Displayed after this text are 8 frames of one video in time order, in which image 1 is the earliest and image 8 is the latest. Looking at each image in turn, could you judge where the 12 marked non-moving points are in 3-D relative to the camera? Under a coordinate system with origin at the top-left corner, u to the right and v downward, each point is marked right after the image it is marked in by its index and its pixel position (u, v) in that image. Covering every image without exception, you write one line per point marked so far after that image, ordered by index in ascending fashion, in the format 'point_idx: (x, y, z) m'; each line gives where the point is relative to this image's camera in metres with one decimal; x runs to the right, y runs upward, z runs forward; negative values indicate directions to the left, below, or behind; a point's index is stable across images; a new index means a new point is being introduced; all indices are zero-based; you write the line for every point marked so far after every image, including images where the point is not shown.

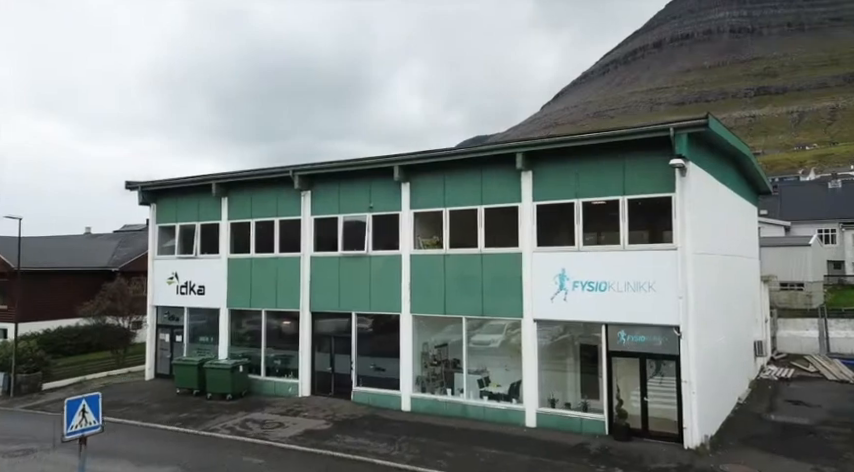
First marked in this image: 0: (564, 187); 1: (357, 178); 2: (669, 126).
0: (+3.1, +1.1, +15.4) m
1: (-1.9, +1.6, +18.5) m
2: (+4.9, +2.2, +13.7) m
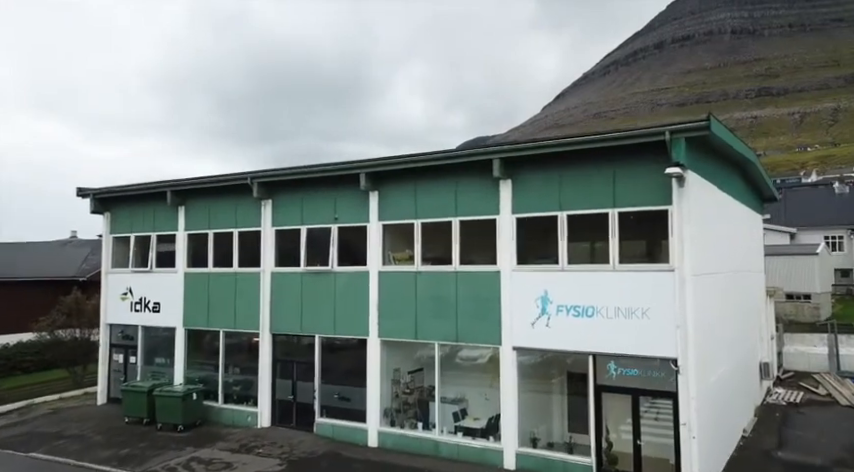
0: (+2.4, +0.8, +13.7) m
1: (-2.6, +1.2, +16.7) m
2: (+4.2, +1.8, +11.9) m
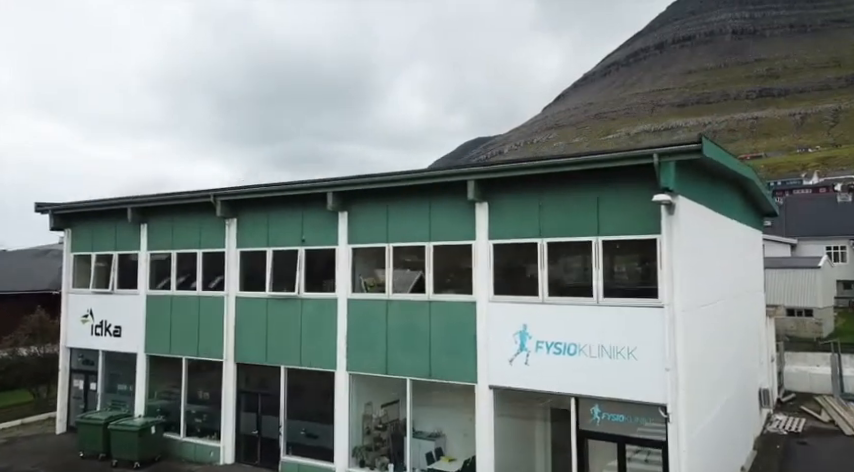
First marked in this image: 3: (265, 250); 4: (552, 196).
0: (+1.8, +0.3, +12.5) m
1: (-3.2, +0.7, +15.6) m
2: (+3.6, +1.3, +10.8) m
3: (-3.8, -0.3, +15.9) m
4: (+2.3, +0.7, +12.3) m
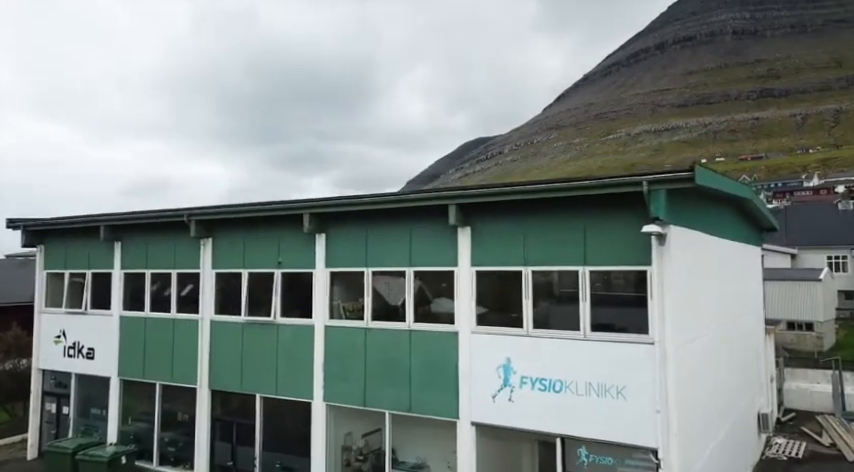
0: (+1.5, -0.2, +11.8) m
1: (-3.6, +0.2, +14.9) m
2: (+3.2, +0.8, +10.1) m
3: (-4.2, -0.8, +15.2) m
4: (+1.9, +0.3, +11.6) m
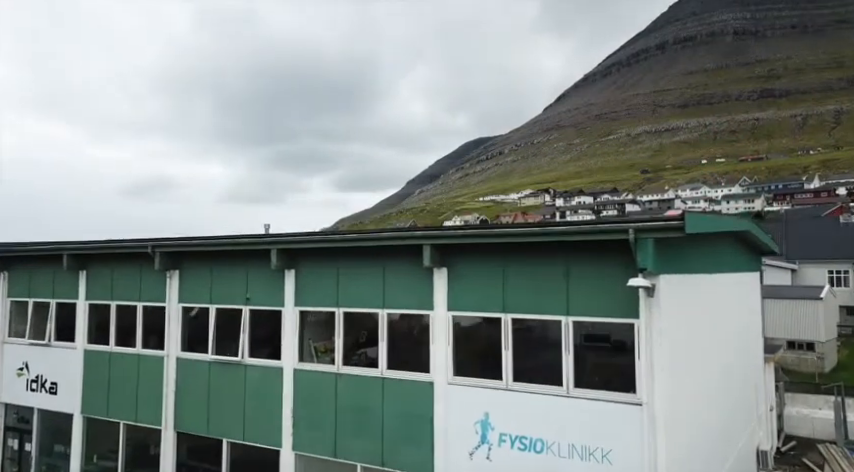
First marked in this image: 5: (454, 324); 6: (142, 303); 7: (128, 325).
0: (+1.0, -0.9, +10.9) m
1: (-4.0, -0.5, +14.0) m
2: (+2.7, +0.1, +9.2) m
3: (-4.6, -1.5, +14.4) m
4: (+1.4, -0.5, +10.7) m
5: (+0.4, -1.5, +11.3) m
6: (-6.5, -1.5, +15.4) m
7: (-6.9, -2.0, +15.7) m
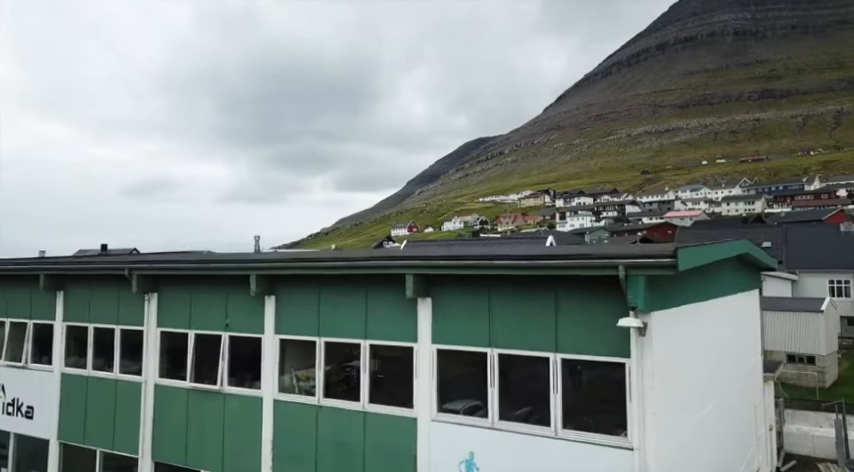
0: (+0.7, -1.4, +10.4) m
1: (-4.3, -0.9, +13.5) m
2: (+2.5, -0.4, +8.7) m
3: (-4.9, -2.0, +13.9) m
4: (+1.2, -0.9, +10.2) m
5: (+0.2, -1.9, +10.8) m
6: (-6.7, -2.0, +14.9) m
7: (-7.2, -2.5, +15.2) m
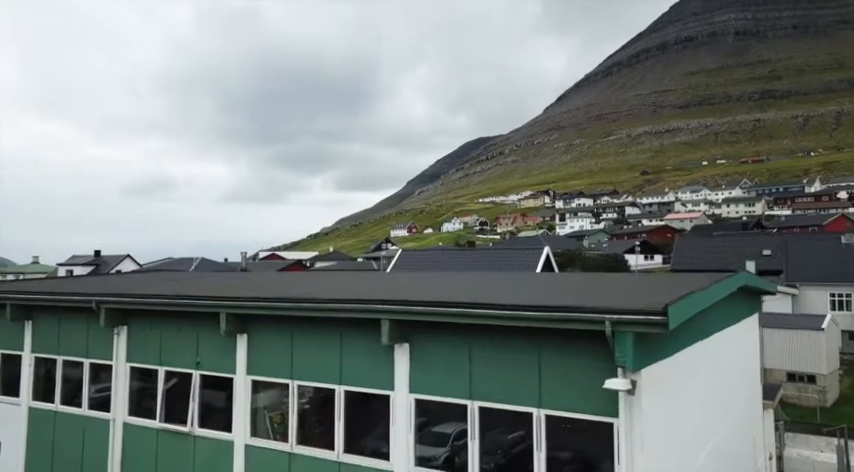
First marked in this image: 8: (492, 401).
0: (+0.4, -2.0, +9.7) m
1: (-4.6, -1.5, +12.8) m
2: (+2.1, -1.0, +8.0) m
3: (-5.2, -2.6, +13.2) m
4: (+0.8, -1.6, +9.5) m
5: (-0.2, -2.6, +10.1) m
6: (-7.1, -2.6, +14.2) m
7: (-7.5, -3.1, +14.5) m
8: (+0.9, -2.3, +9.4) m
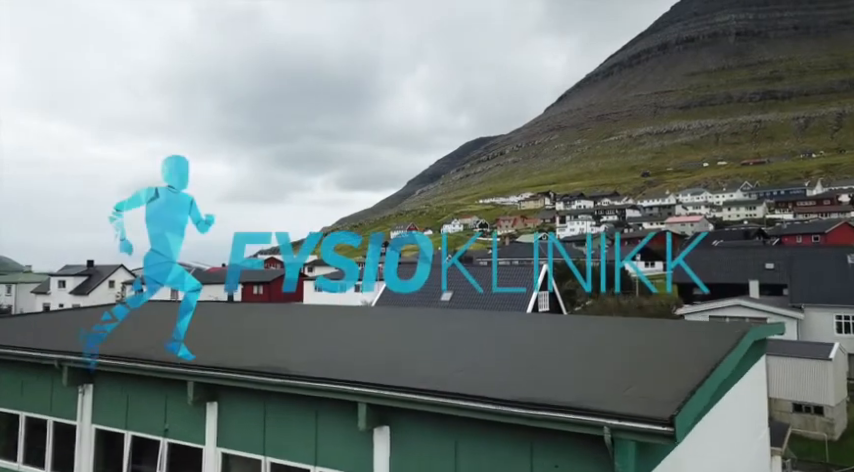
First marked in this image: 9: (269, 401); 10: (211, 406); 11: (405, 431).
0: (+0.1, -3.0, +8.8) m
1: (-4.9, -2.5, +11.9) m
2: (+1.9, -2.0, +7.1) m
3: (-5.5, -3.6, +12.3) m
4: (+0.6, -2.6, +8.6) m
5: (-0.4, -3.6, +9.2) m
6: (-7.3, -3.6, +13.3) m
7: (-7.8, -4.1, +13.6) m
8: (+0.6, -3.3, +8.5) m
9: (-2.4, -2.5, +10.5) m
10: (-3.5, -2.8, +11.1) m
11: (-0.3, -2.6, +9.1) m
